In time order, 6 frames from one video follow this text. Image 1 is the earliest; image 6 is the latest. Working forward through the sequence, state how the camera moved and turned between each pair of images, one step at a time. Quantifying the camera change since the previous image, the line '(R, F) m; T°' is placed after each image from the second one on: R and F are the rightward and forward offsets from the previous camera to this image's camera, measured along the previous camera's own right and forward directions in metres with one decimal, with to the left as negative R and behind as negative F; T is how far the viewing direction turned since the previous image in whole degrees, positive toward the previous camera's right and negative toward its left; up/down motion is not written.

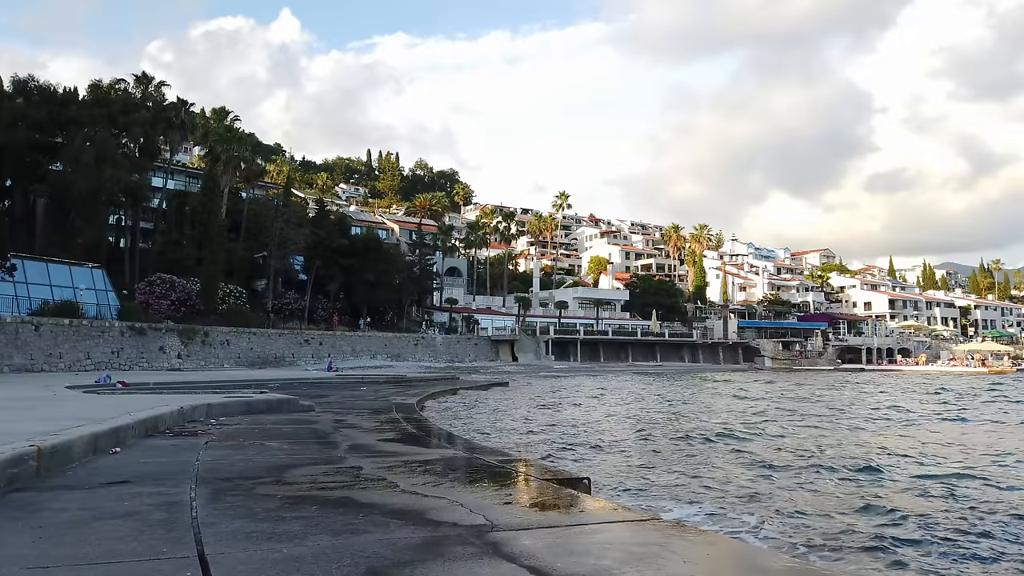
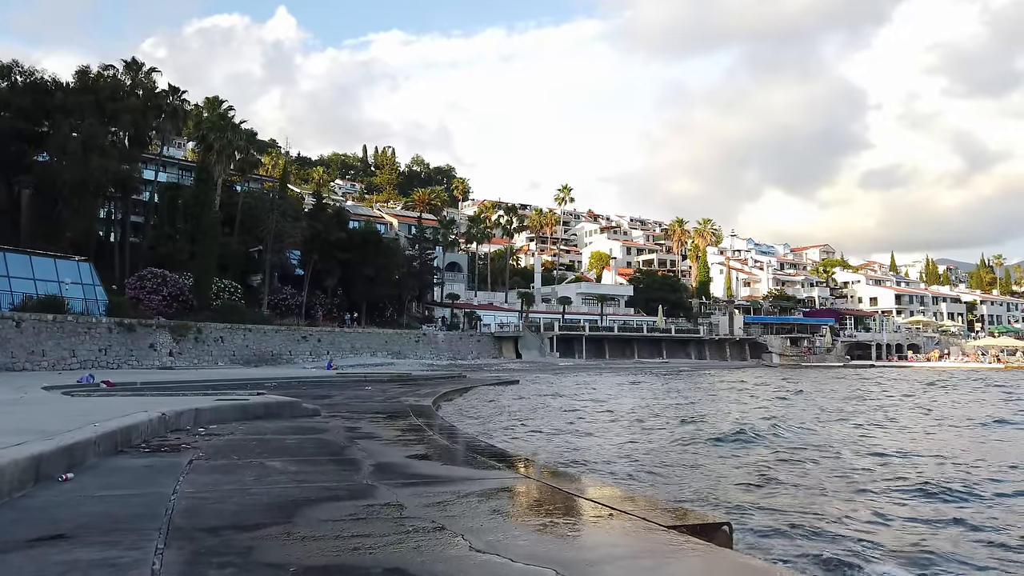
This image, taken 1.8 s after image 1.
(-0.6, +1.9) m; 0°
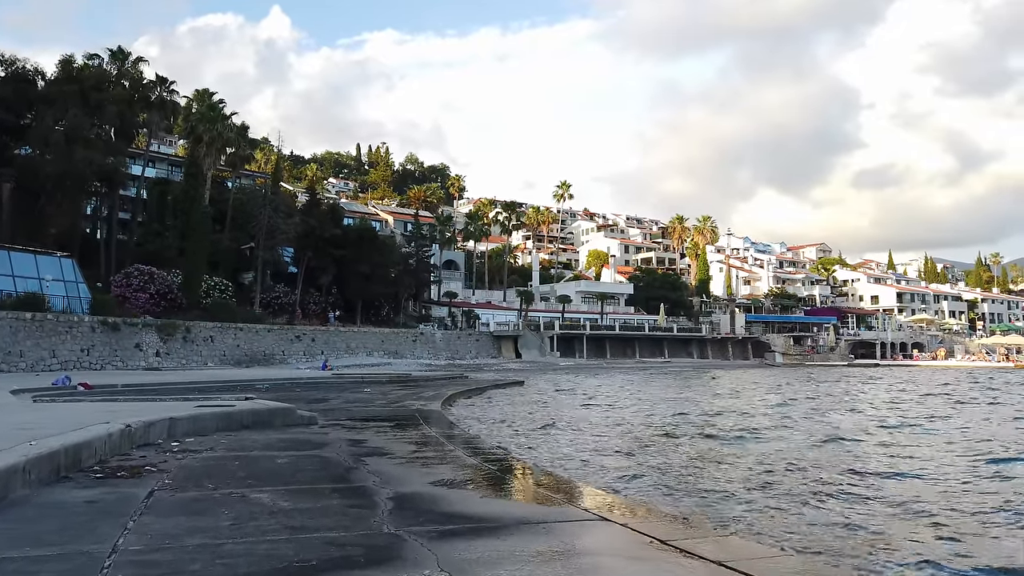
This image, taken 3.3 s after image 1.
(-0.4, +1.6) m; 0°
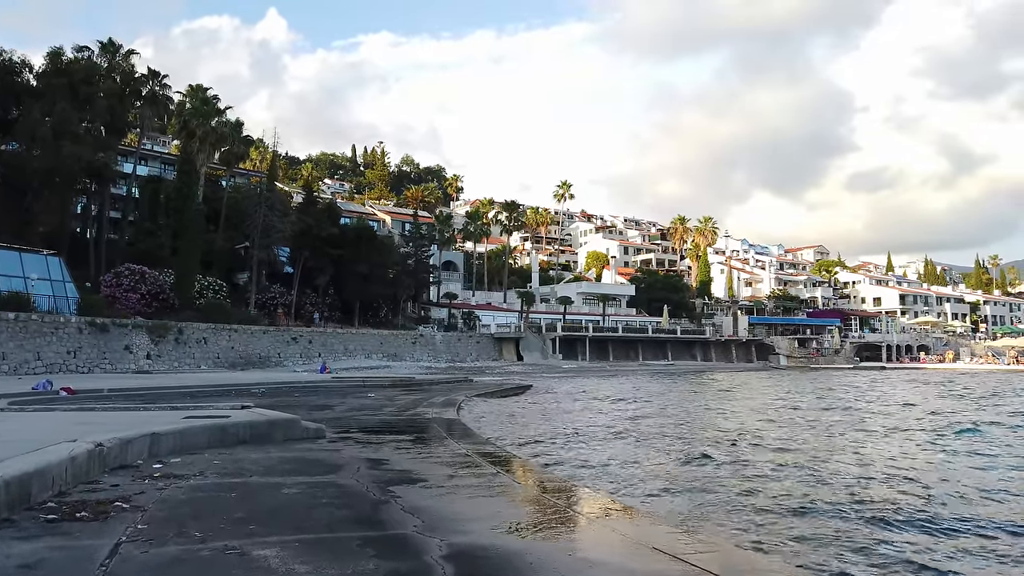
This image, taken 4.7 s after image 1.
(-0.5, +1.4) m; 0°
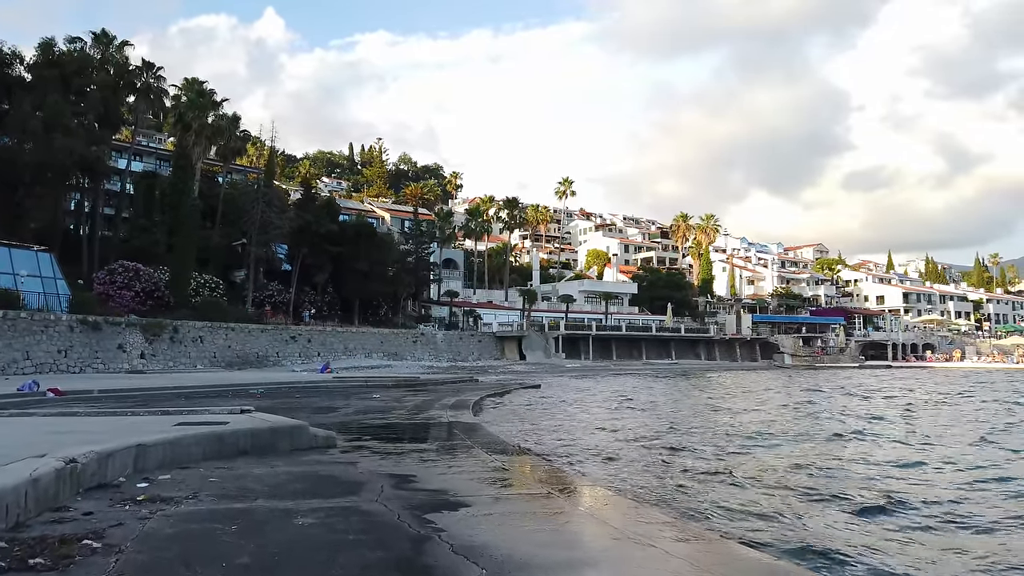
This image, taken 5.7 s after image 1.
(-0.4, +1.0) m; 0°
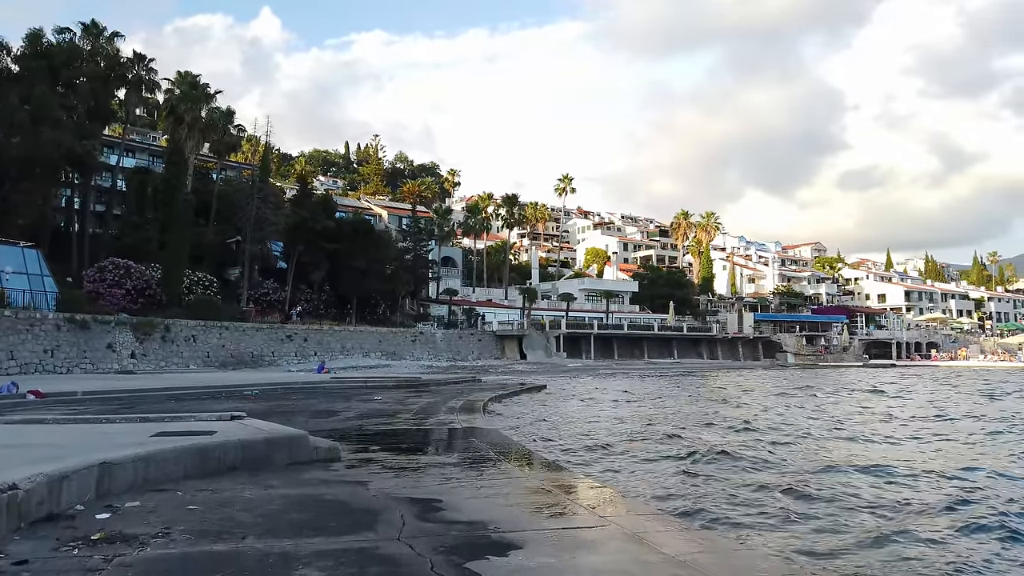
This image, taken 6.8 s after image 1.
(-0.3, +1.1) m; 0°
